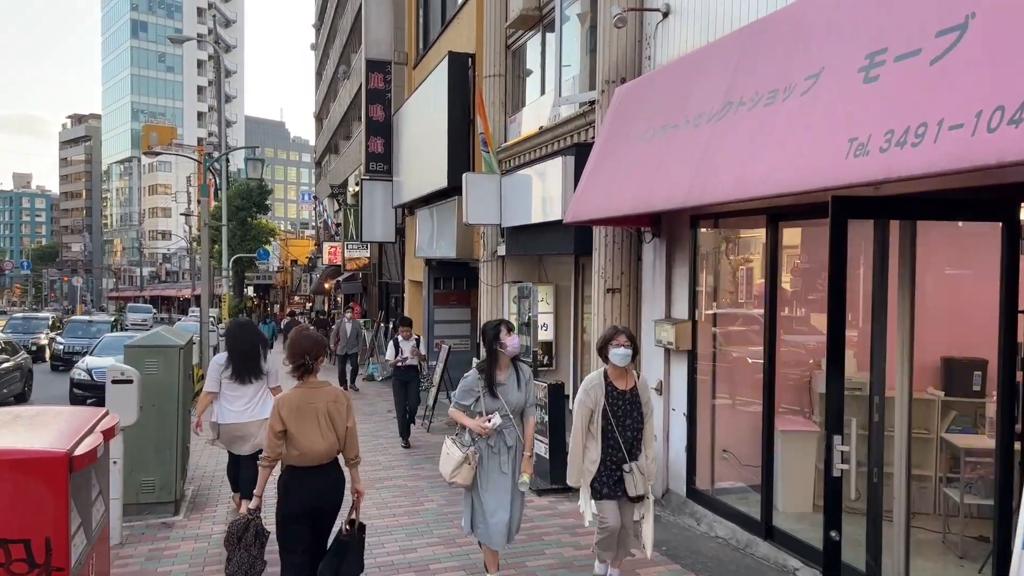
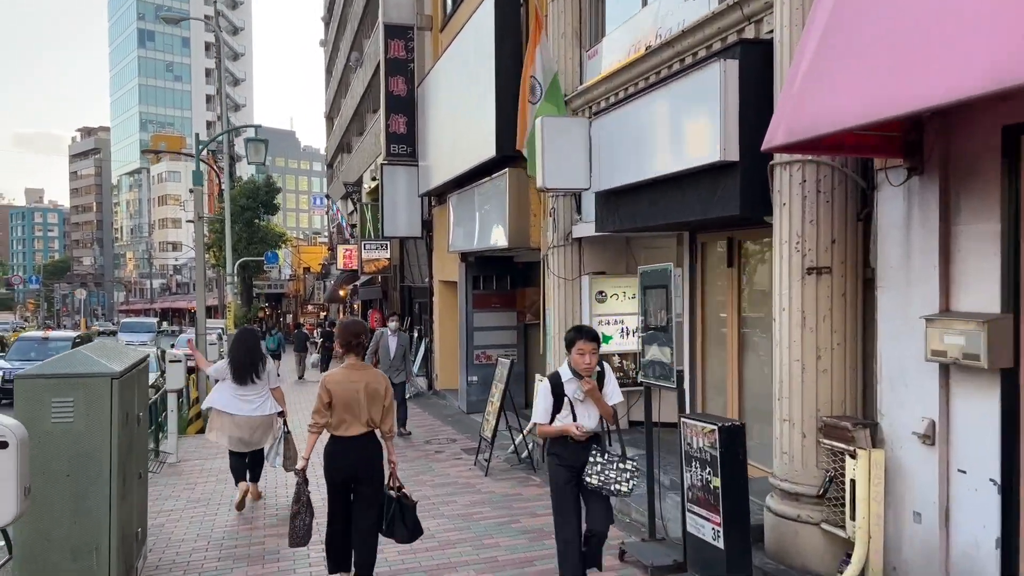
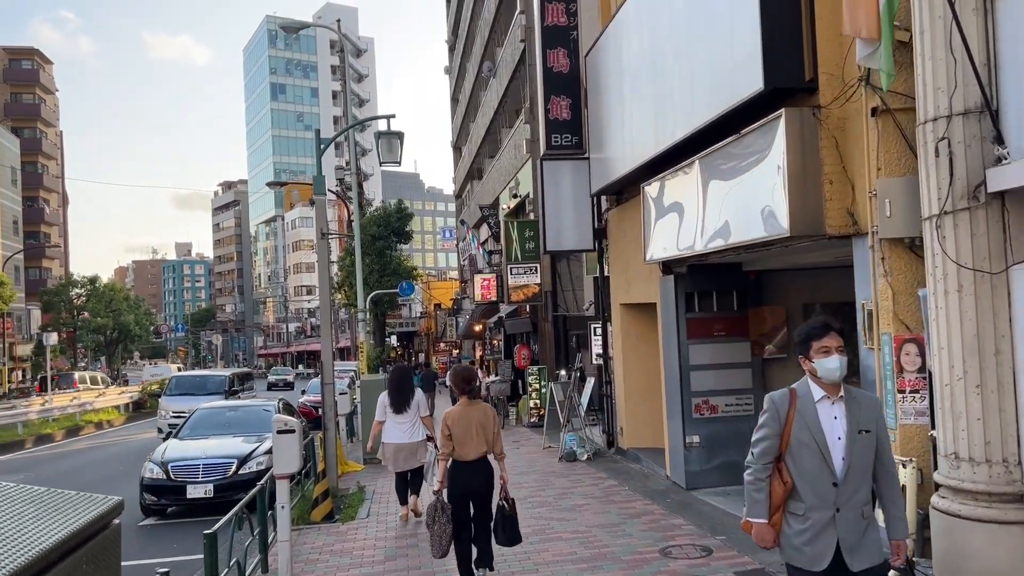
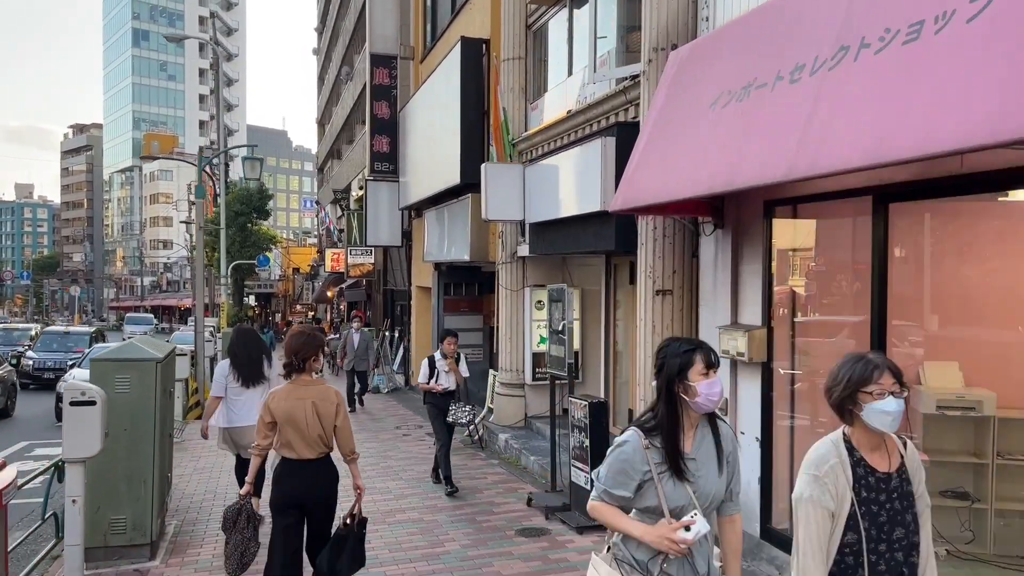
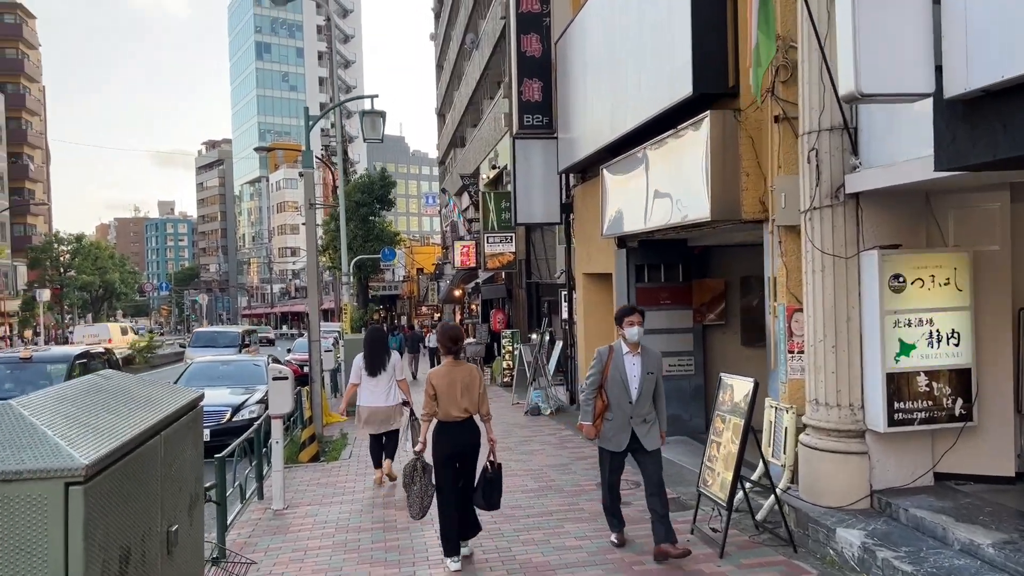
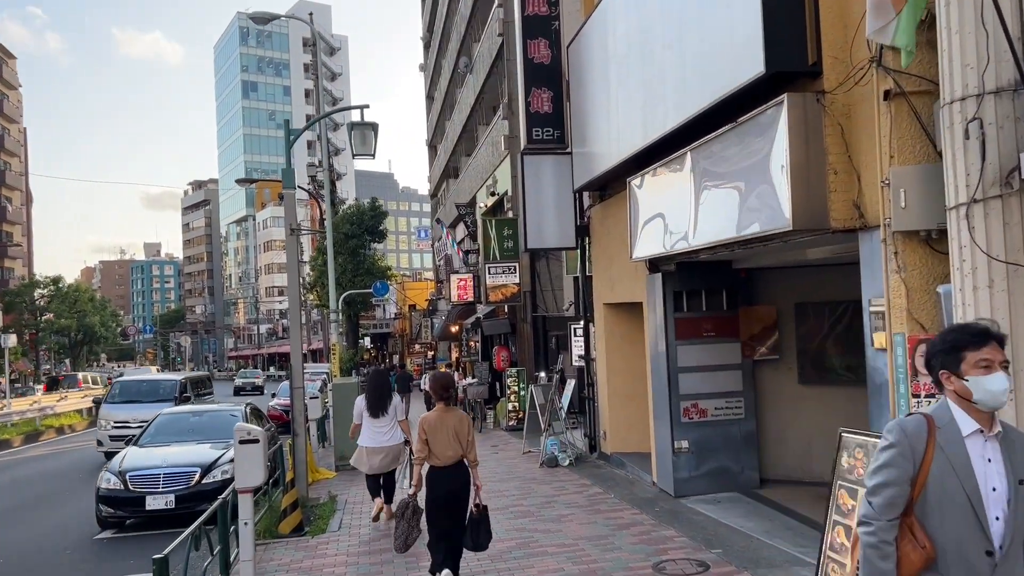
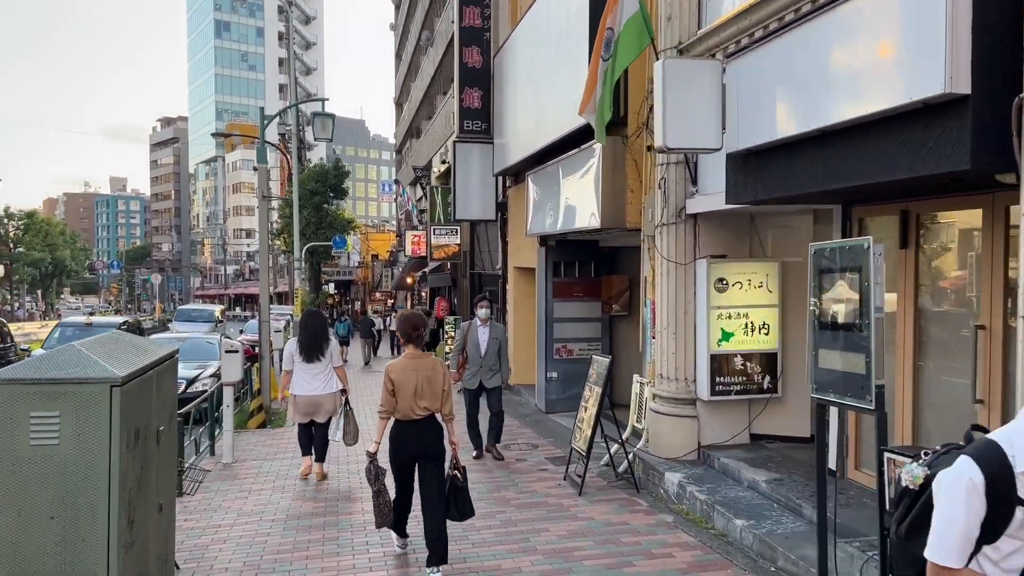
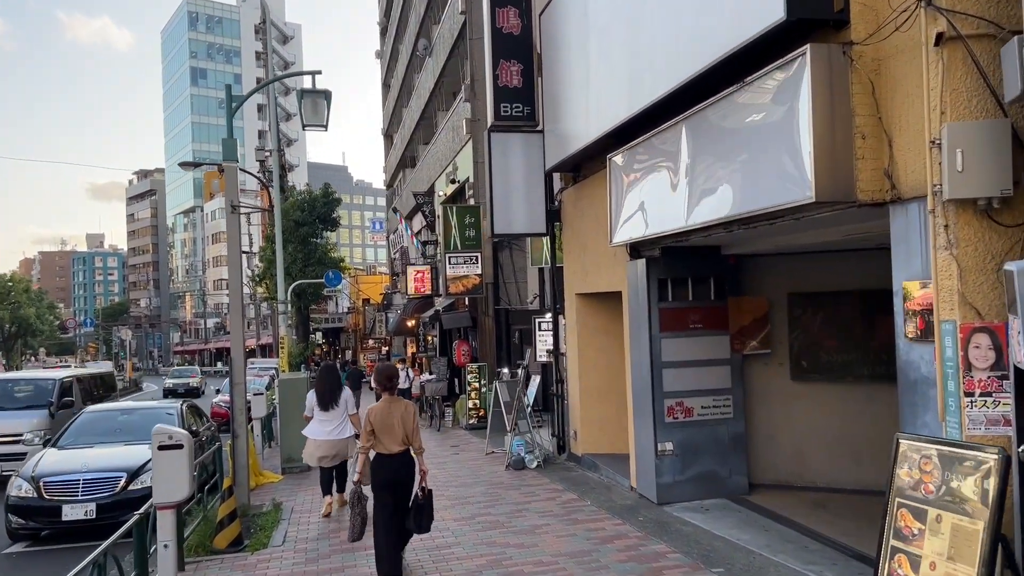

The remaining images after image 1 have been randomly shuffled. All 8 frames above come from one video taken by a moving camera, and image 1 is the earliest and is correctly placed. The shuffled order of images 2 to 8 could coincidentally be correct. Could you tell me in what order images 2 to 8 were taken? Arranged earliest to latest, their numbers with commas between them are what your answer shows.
4, 2, 7, 5, 3, 6, 8
